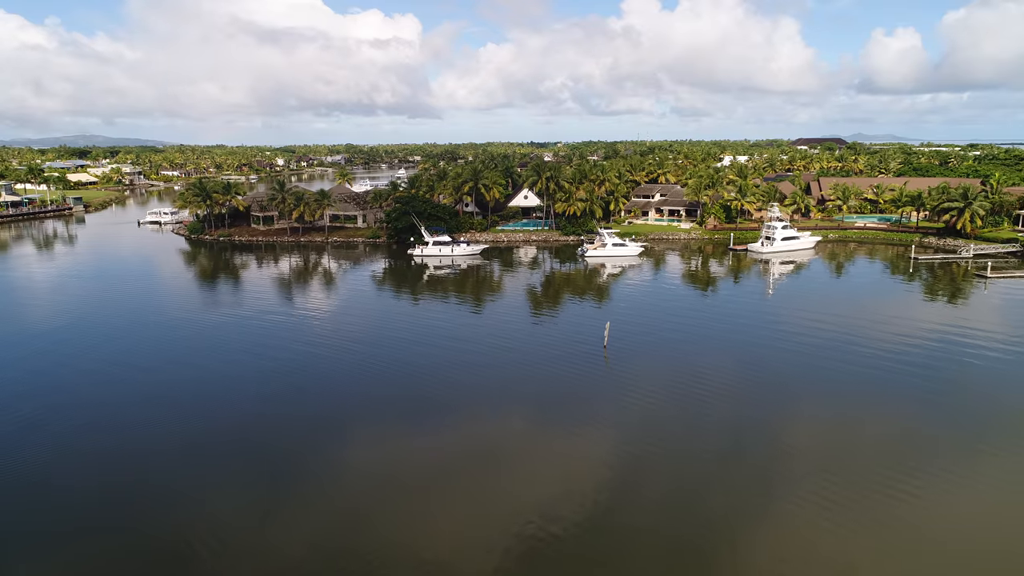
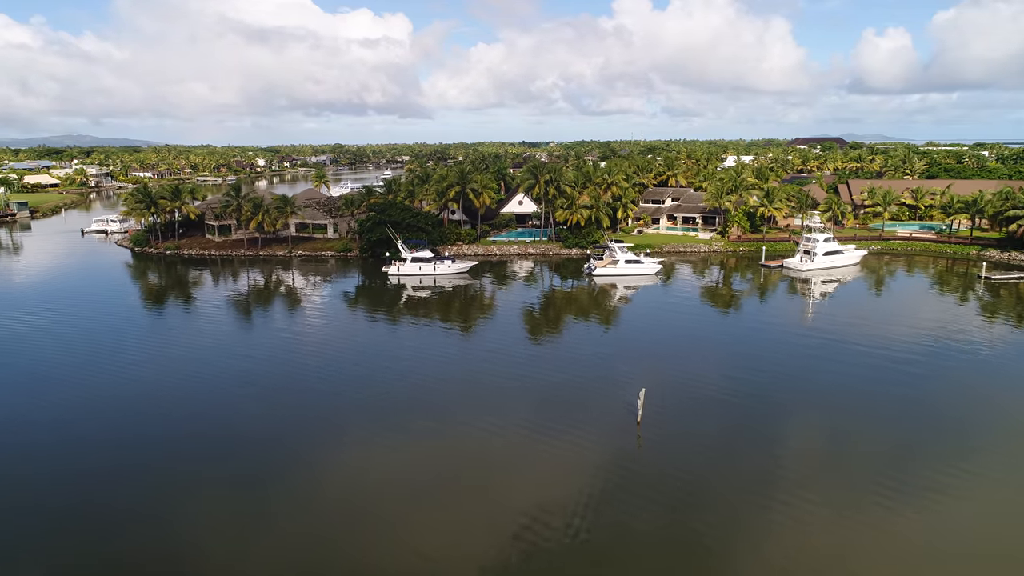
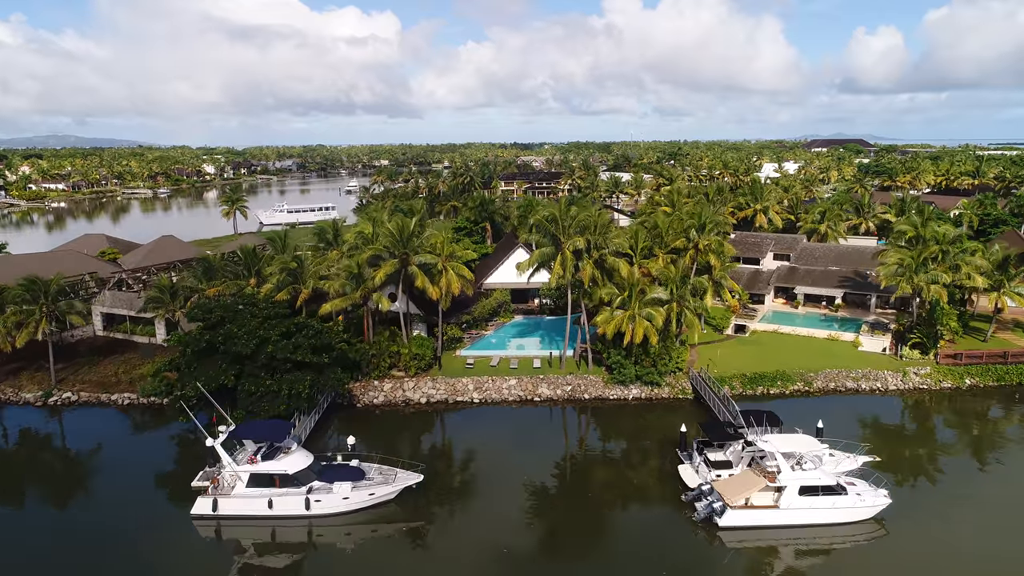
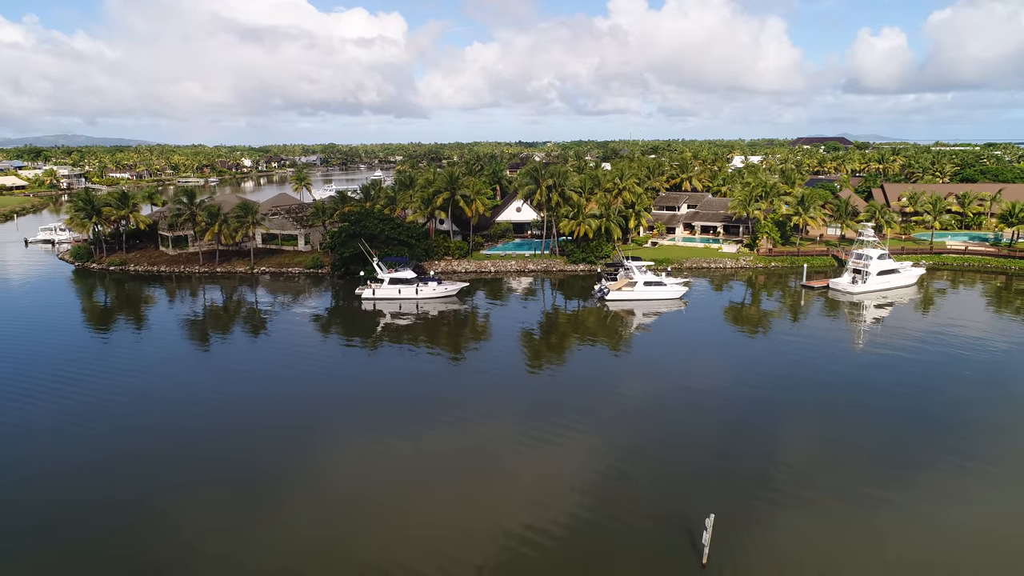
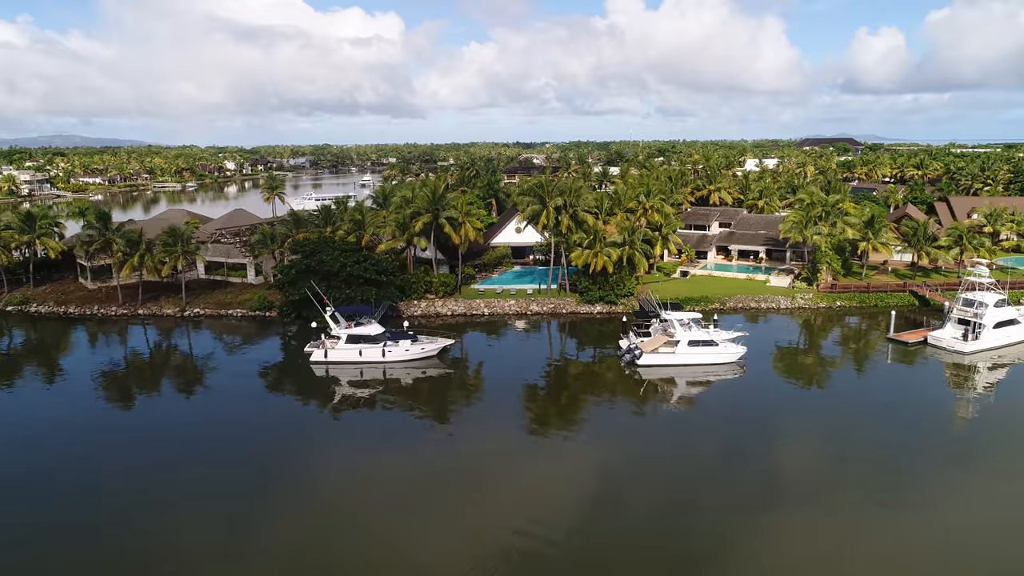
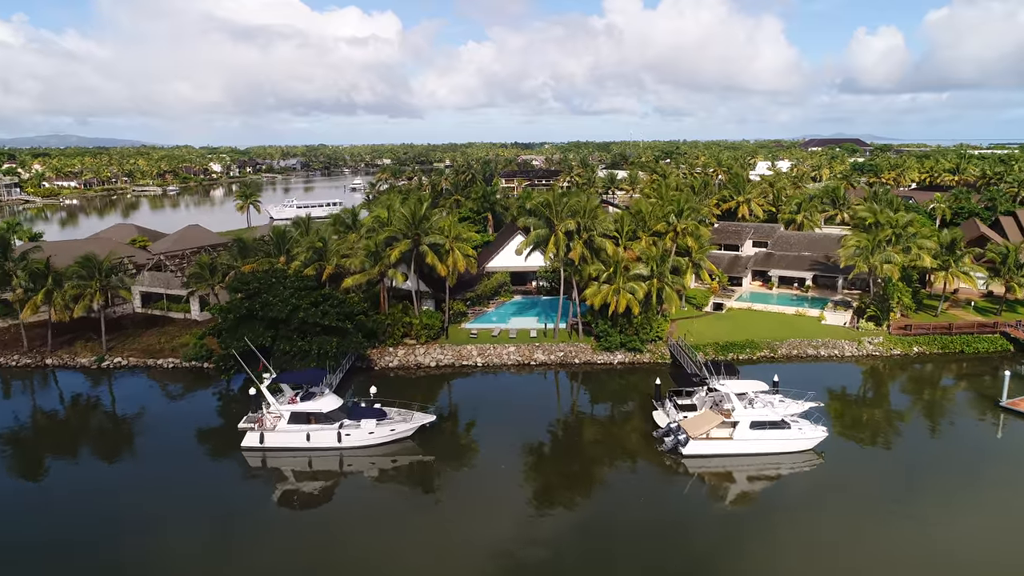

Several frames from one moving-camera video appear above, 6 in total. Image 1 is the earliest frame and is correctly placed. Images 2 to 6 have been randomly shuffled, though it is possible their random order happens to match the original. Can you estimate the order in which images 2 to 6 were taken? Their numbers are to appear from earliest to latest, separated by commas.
2, 4, 5, 6, 3
